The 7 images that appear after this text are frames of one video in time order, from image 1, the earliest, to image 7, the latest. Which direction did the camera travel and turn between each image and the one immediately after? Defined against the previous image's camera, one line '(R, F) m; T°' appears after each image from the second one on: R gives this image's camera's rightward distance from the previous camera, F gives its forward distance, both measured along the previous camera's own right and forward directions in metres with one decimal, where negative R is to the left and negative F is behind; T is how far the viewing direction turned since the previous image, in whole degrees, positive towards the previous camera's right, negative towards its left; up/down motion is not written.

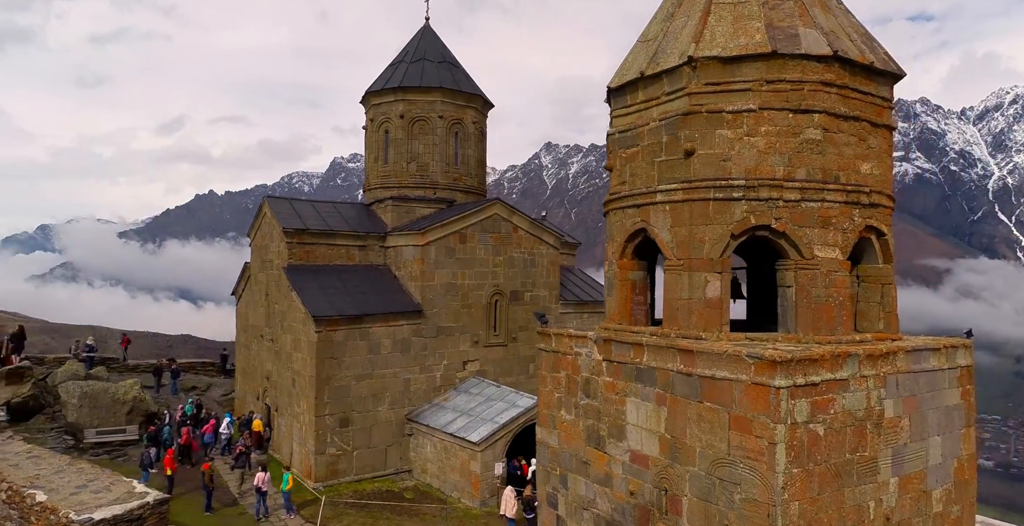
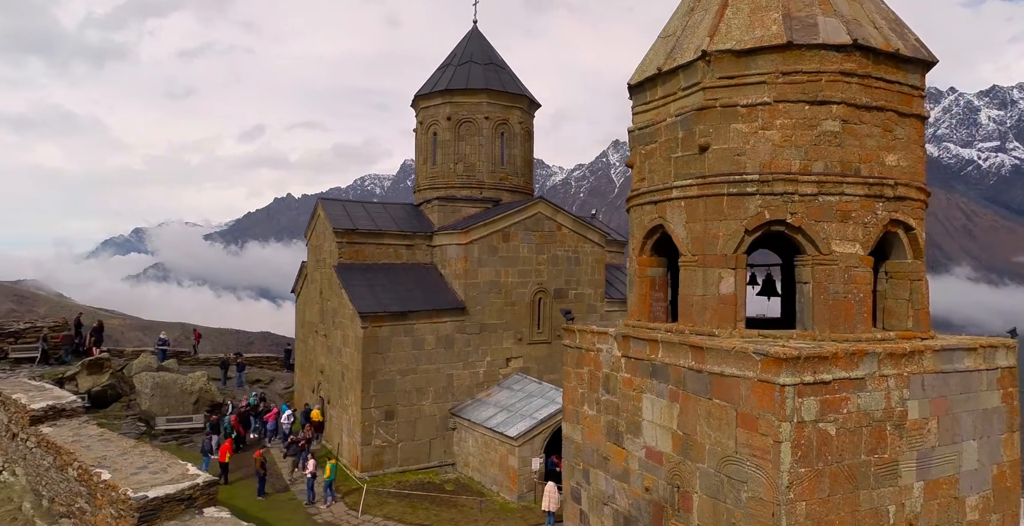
(+0.6, -0.1) m; -6°
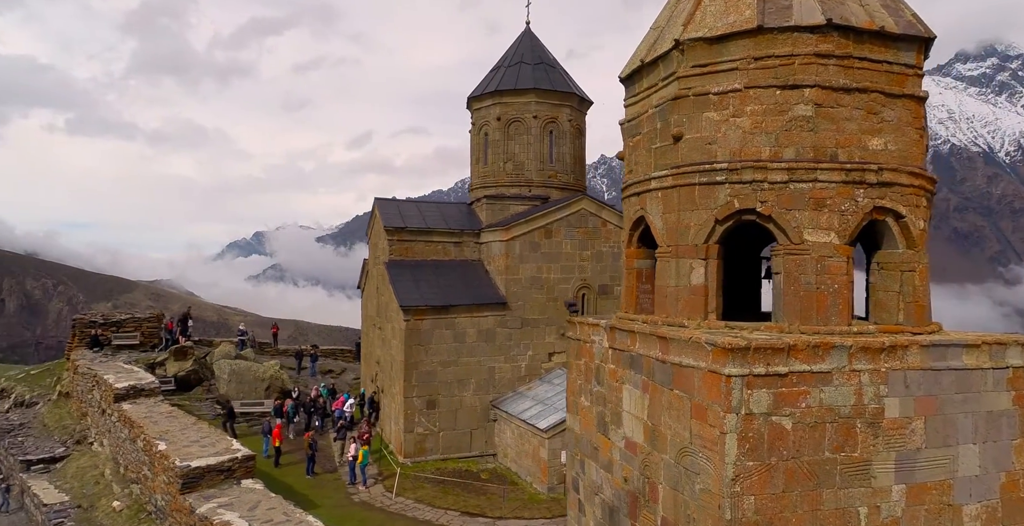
(+1.3, -0.1) m; -9°
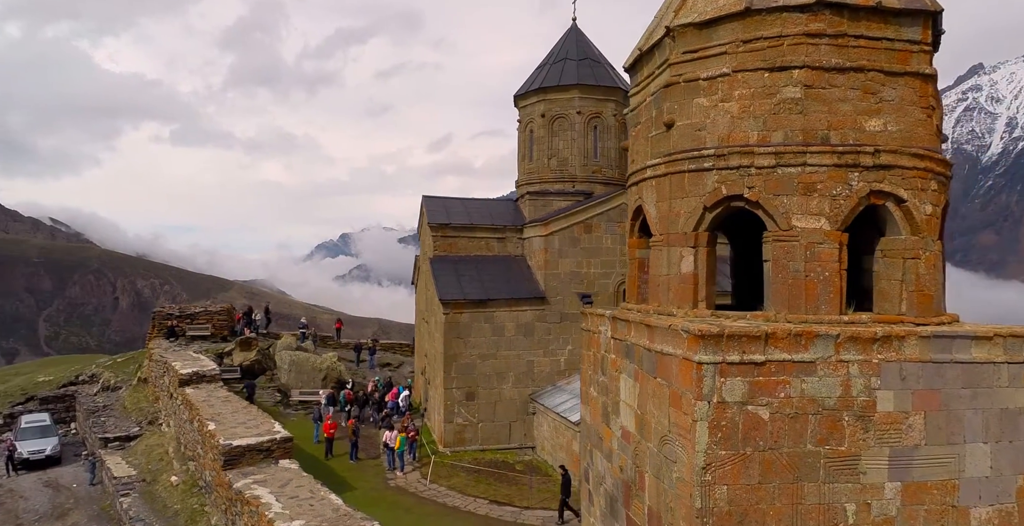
(+0.9, -0.1) m; -7°
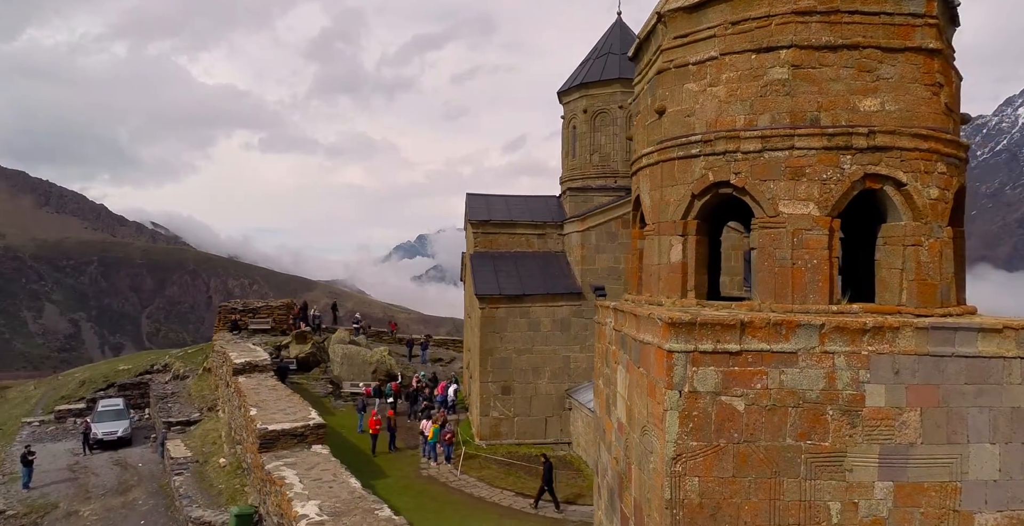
(+0.9, 0.0) m; -7°
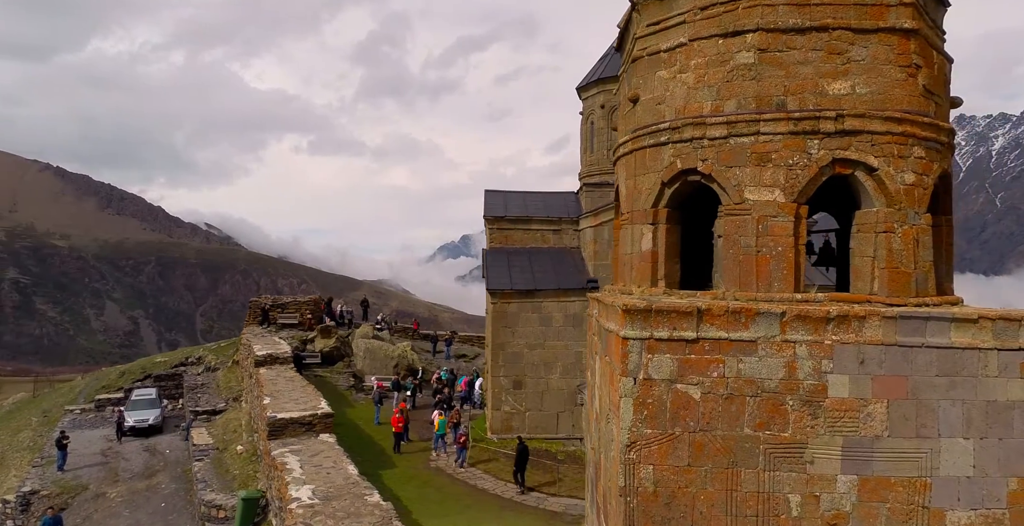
(+0.7, 0.0) m; -4°
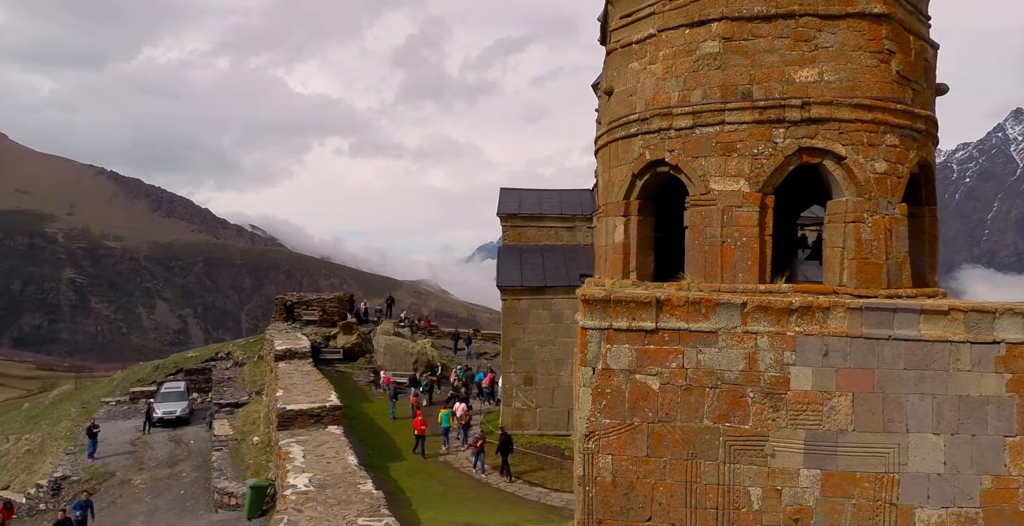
(+0.6, 0.0) m; -4°
